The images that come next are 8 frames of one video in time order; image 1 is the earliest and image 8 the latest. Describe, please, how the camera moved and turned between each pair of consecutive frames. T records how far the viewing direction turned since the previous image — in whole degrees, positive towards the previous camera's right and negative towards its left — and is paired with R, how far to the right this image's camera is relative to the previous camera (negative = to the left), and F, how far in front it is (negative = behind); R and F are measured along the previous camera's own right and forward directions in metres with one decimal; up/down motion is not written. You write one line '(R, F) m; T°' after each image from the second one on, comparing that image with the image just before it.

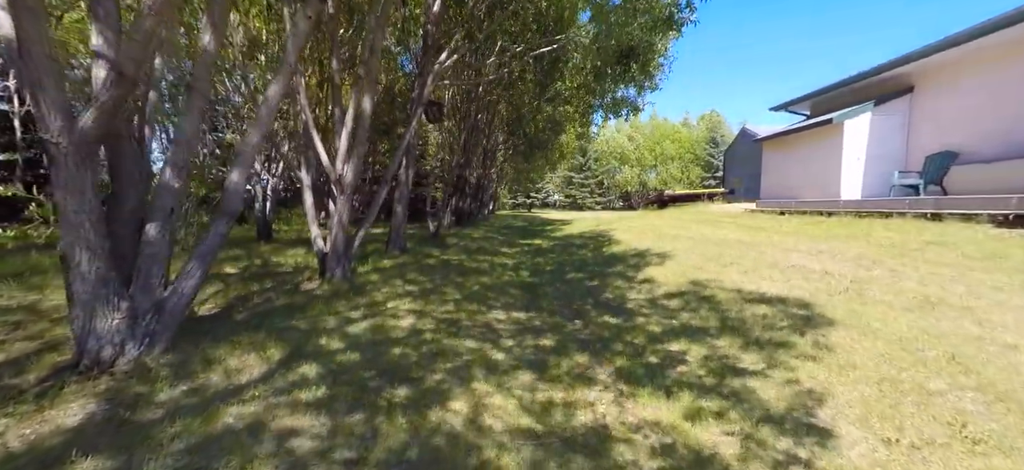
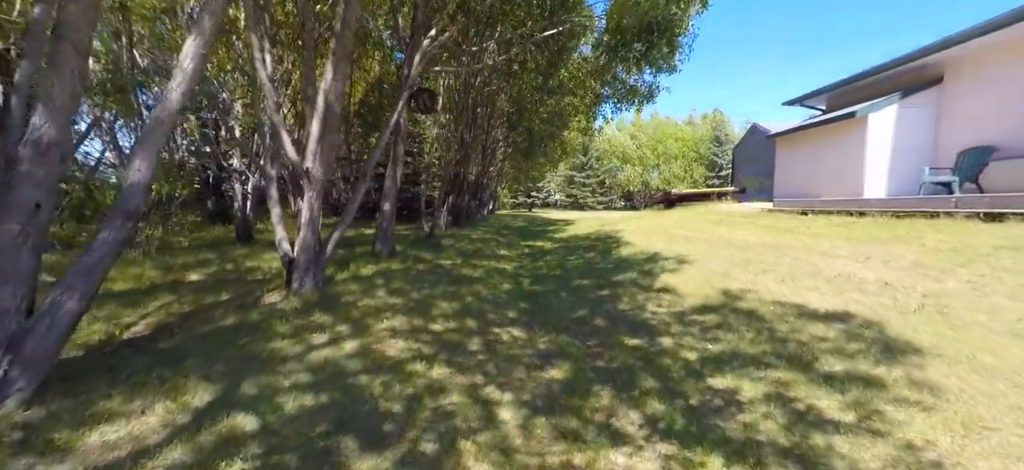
(0.0, +0.8) m; 0°
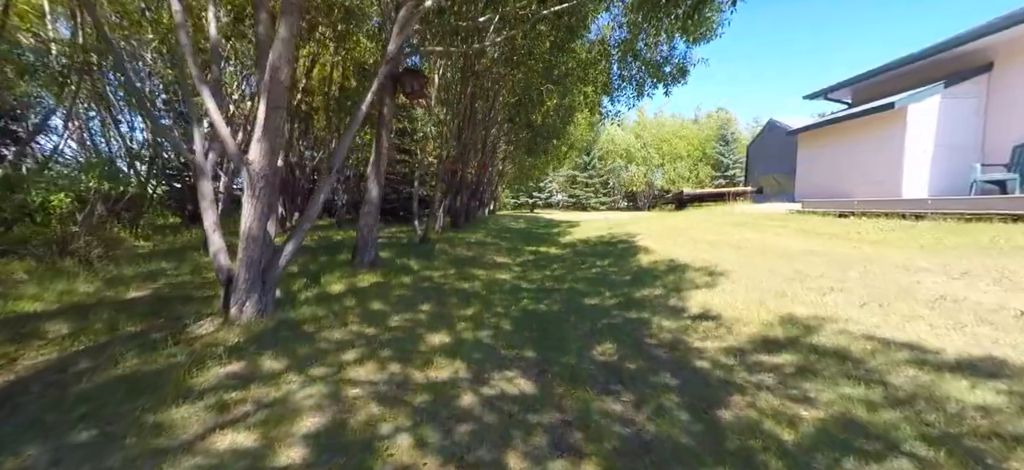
(0.0, +1.0) m; 0°
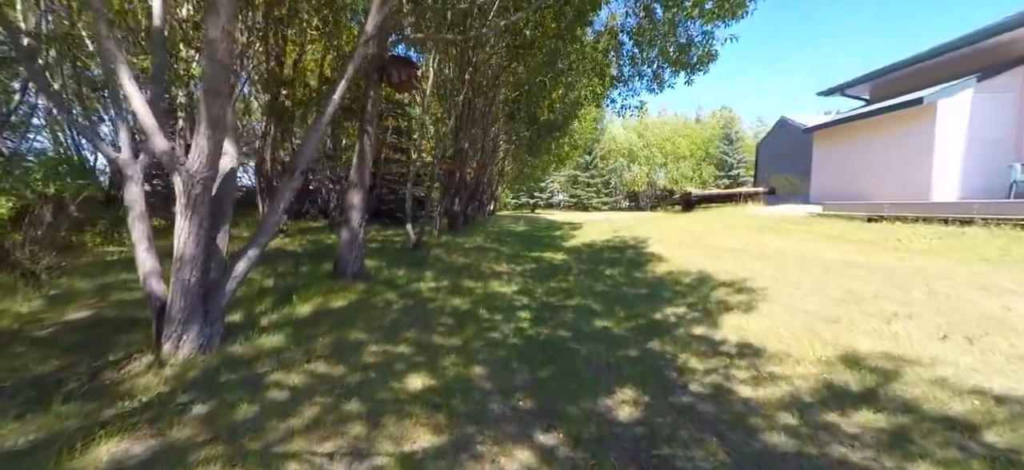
(0.0, +0.7) m; 0°
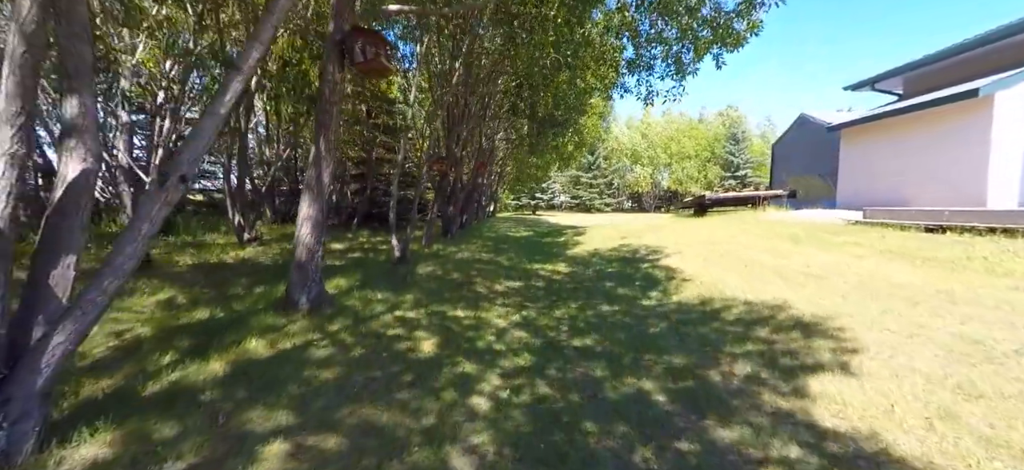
(+0.1, +1.1) m; 0°
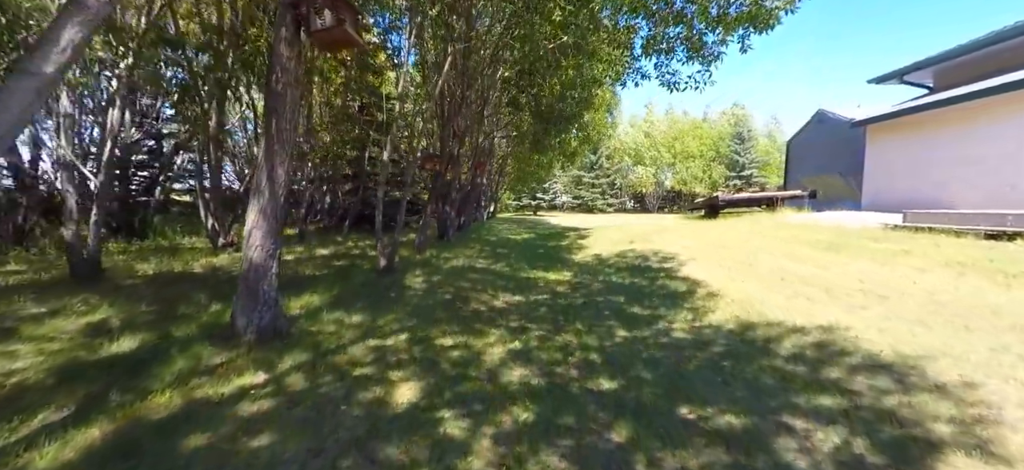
(0.0, +0.8) m; 0°
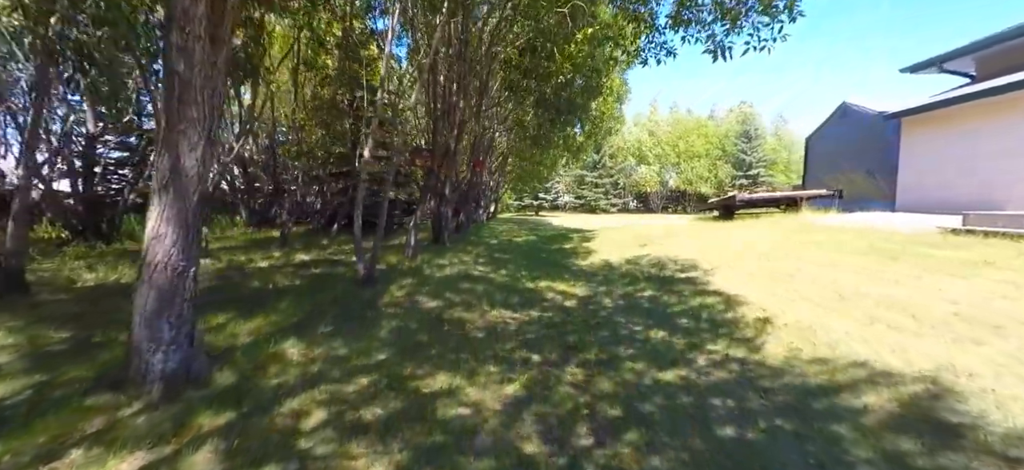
(0.0, +1.0) m; 0°
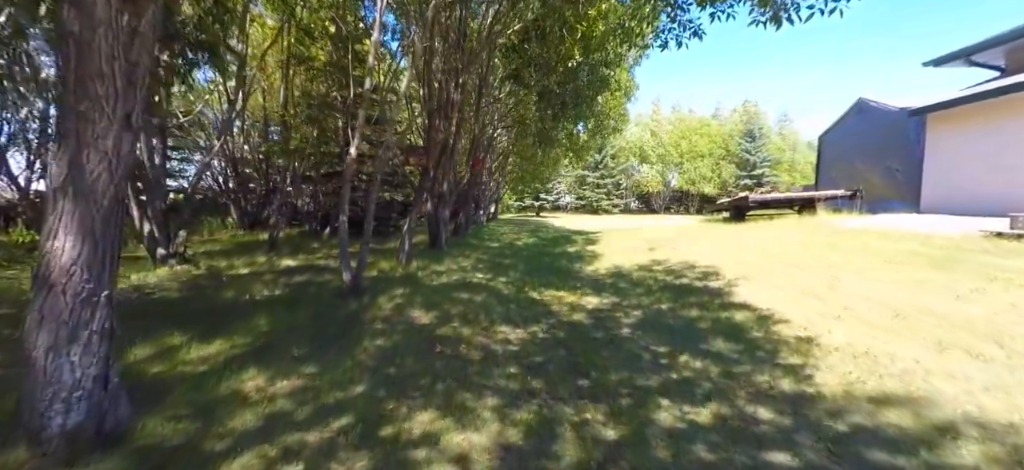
(0.0, +0.6) m; 0°
